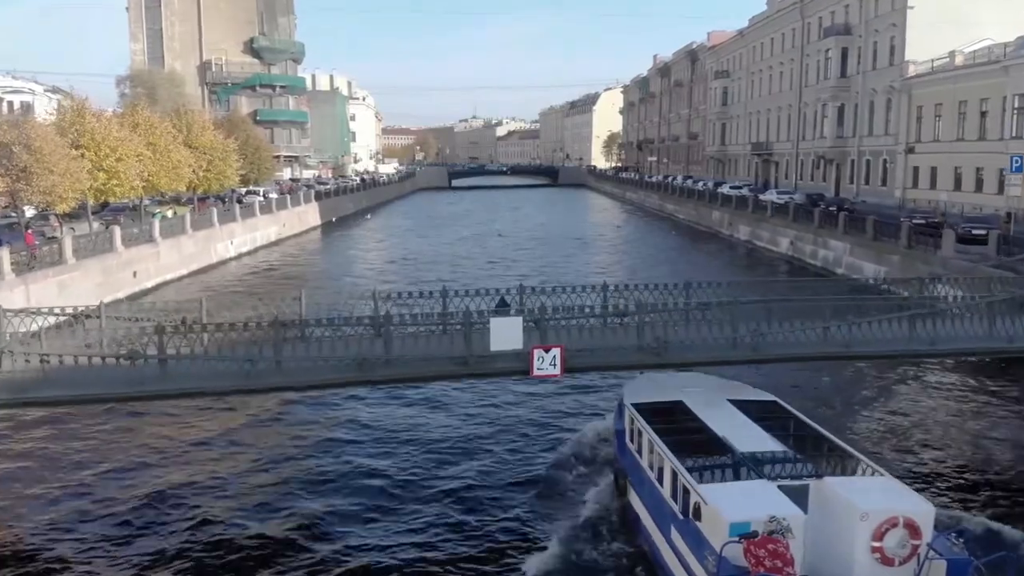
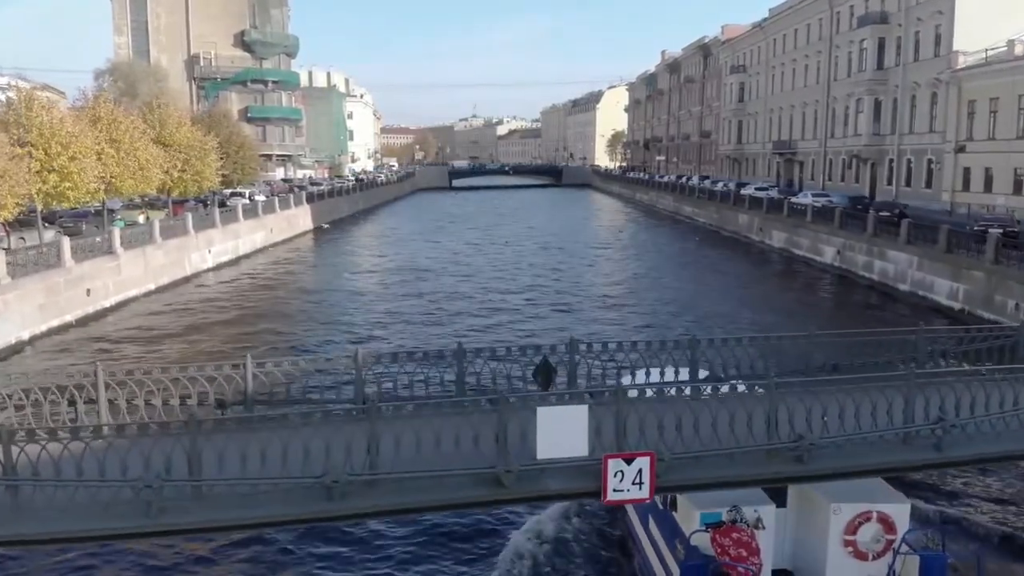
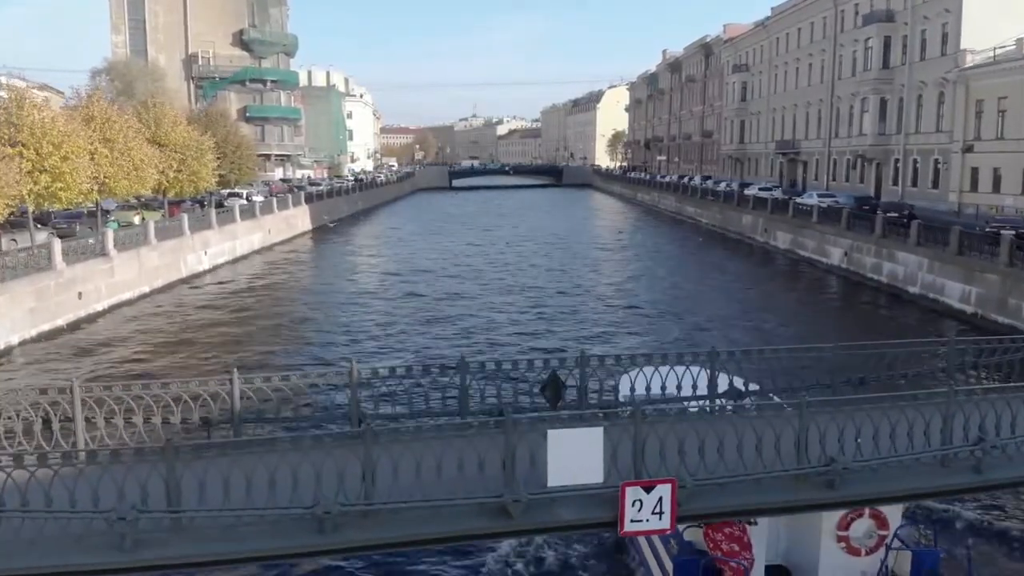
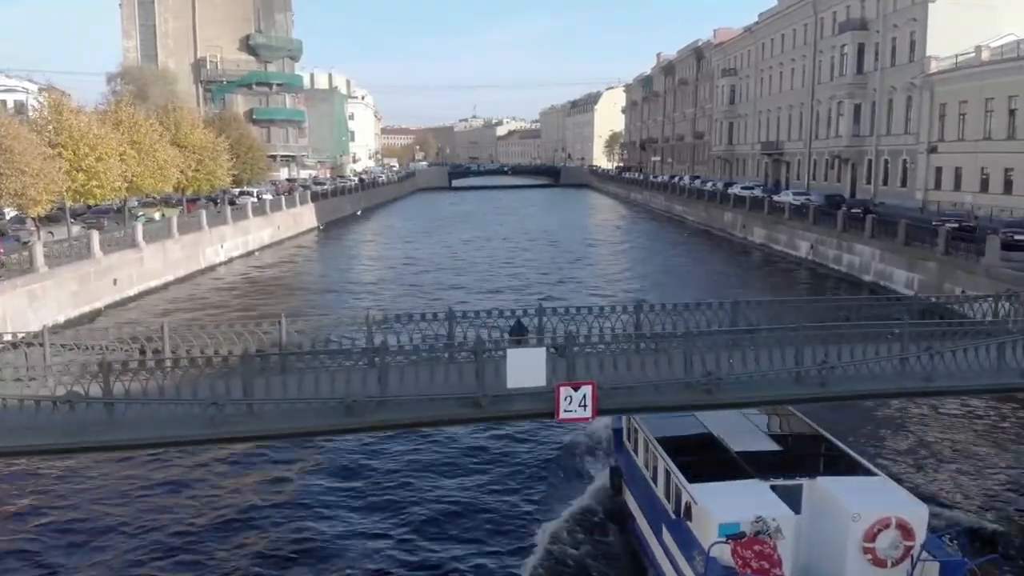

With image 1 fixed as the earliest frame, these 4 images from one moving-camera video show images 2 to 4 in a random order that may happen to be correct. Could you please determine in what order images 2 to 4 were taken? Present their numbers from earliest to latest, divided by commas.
4, 2, 3
